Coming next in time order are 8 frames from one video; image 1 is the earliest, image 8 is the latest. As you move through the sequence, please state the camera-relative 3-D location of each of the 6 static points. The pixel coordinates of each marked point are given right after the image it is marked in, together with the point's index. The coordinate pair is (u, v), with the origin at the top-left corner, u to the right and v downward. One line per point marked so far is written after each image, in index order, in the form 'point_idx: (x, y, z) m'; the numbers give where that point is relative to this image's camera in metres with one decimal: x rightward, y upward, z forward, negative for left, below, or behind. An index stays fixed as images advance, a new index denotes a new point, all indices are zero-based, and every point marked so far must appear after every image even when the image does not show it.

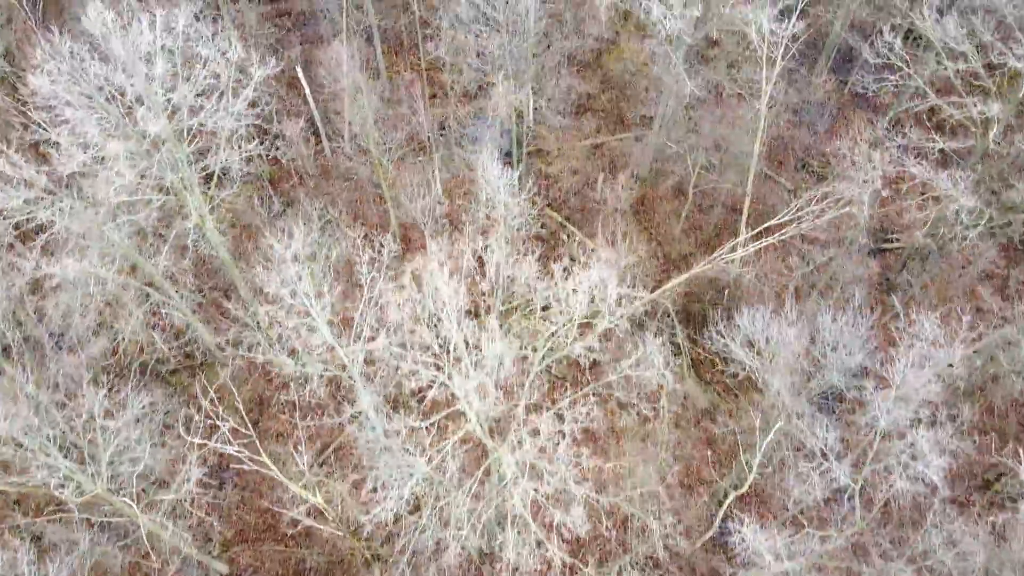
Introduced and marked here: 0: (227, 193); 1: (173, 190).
0: (-5.7, +1.9, +19.9) m
1: (-6.8, +1.9, +19.9) m
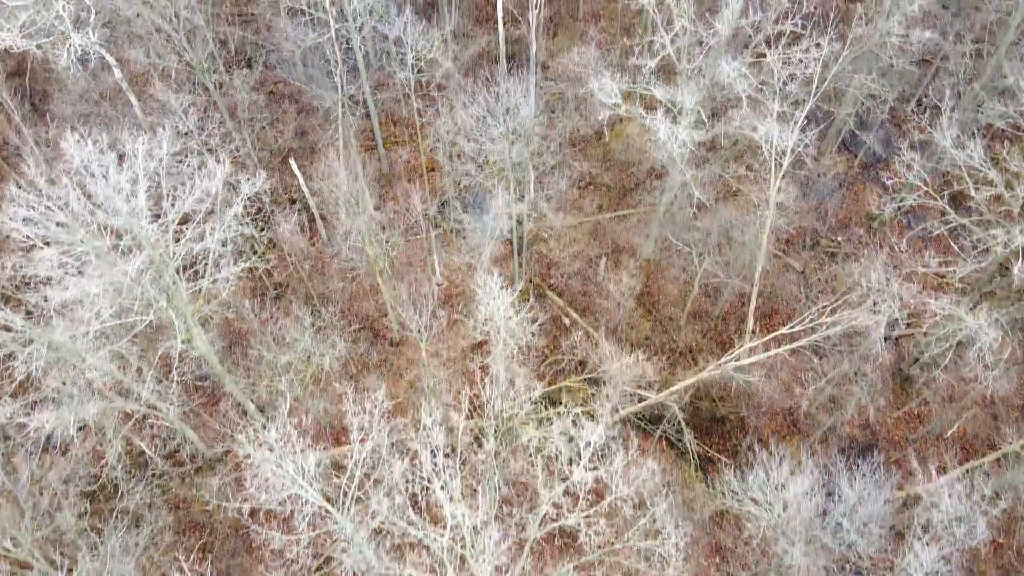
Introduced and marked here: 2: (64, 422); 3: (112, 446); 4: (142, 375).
0: (-5.7, -0.5, +19.1) m
1: (-6.8, -0.4, +19.1) m
2: (-8.1, -2.4, +17.7) m
3: (-7.6, -3.0, +18.7) m
4: (-7.5, -1.8, +20.0) m
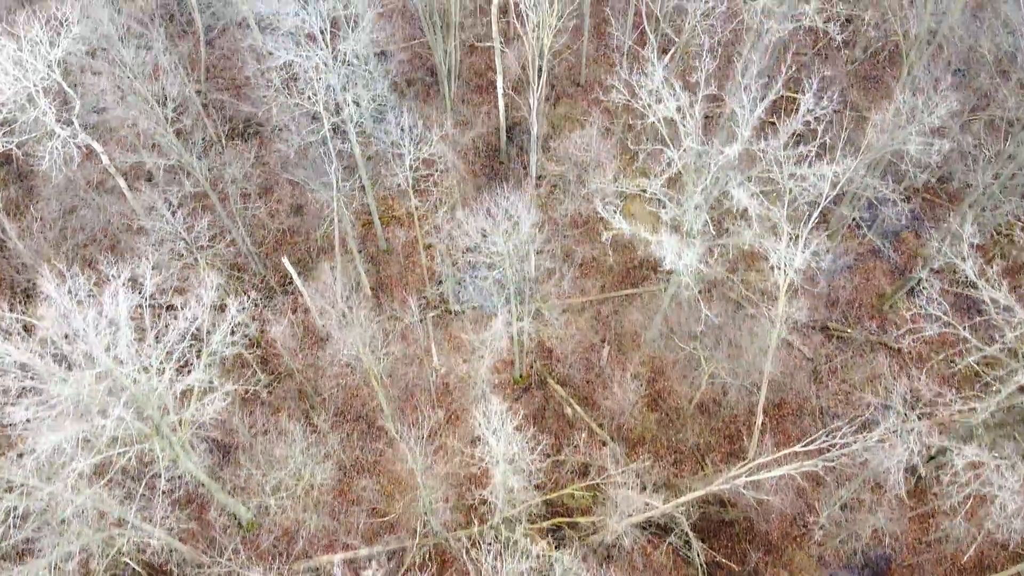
0: (-5.7, -2.9, +18.2) m
1: (-6.8, -2.8, +18.3) m
2: (-8.1, -4.8, +16.9) m
3: (-7.6, -5.4, +17.9) m
4: (-7.5, -4.2, +19.2) m
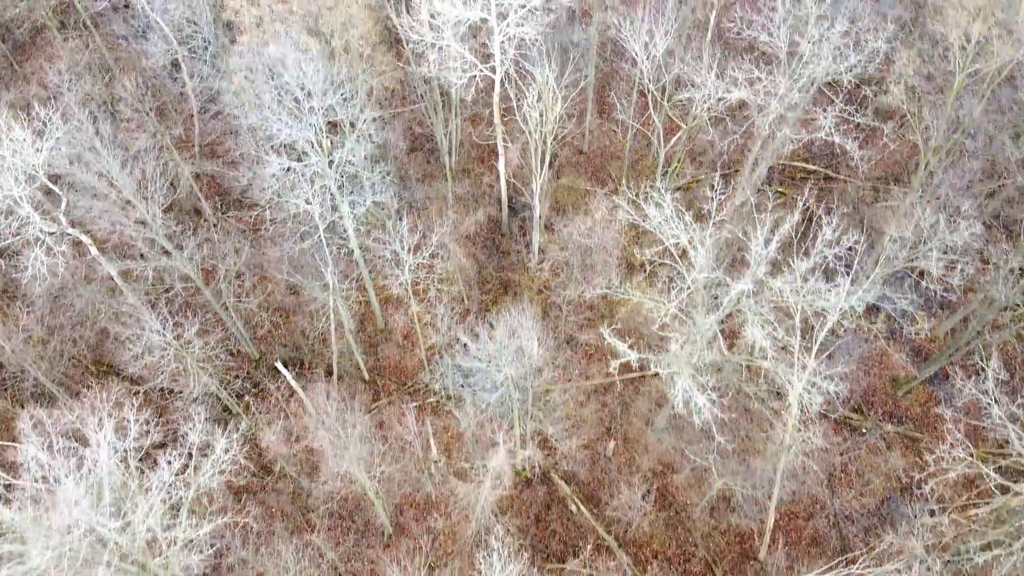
0: (-5.7, -5.3, +17.4) m
1: (-6.8, -5.2, +17.5) m
2: (-8.0, -7.2, +16.1) m
3: (-7.6, -7.8, +17.0) m
4: (-7.5, -6.6, +18.3) m
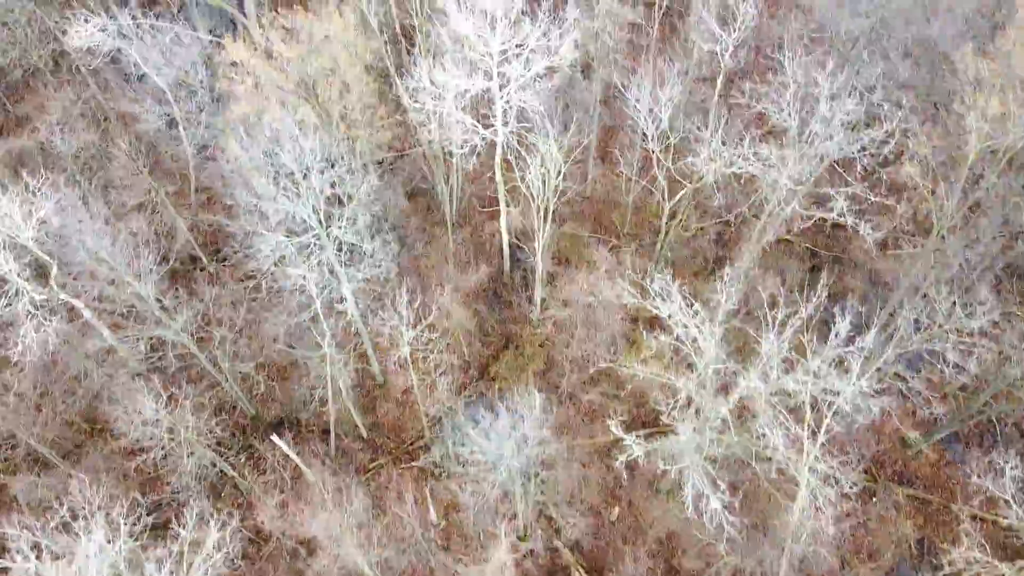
0: (-5.7, -6.9, +16.9) m
1: (-6.7, -6.8, +16.9) m
2: (-8.0, -8.8, +15.6) m
3: (-7.5, -9.4, +16.5) m
4: (-7.4, -8.2, +17.8) m
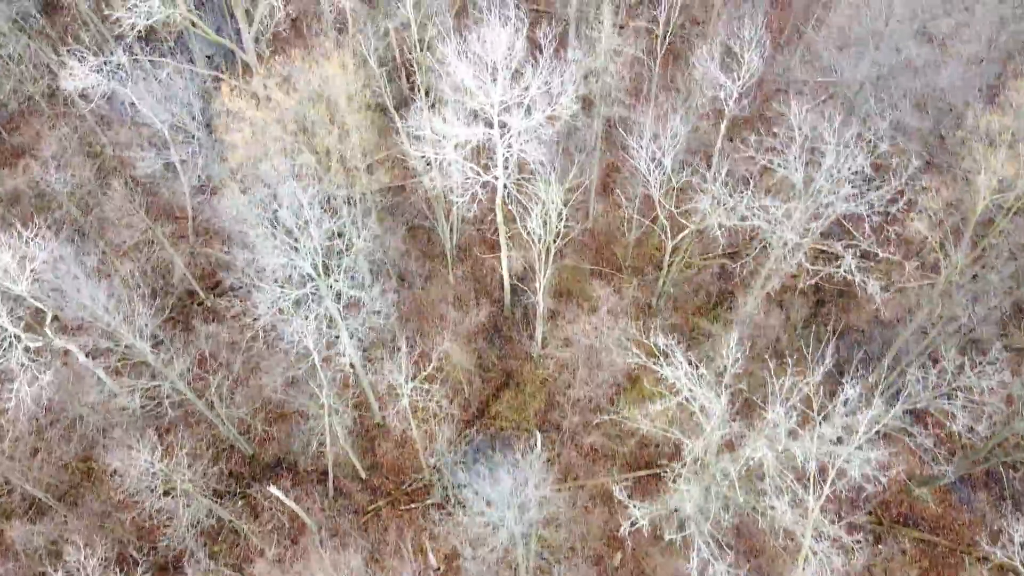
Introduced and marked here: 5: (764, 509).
0: (-5.6, -8.0, +16.6) m
1: (-6.7, -7.9, +16.6) m
2: (-7.9, -9.9, +15.3) m
3: (-7.5, -10.5, +16.2) m
4: (-7.4, -9.2, +17.5) m
5: (+4.8, -4.1, +18.3) m
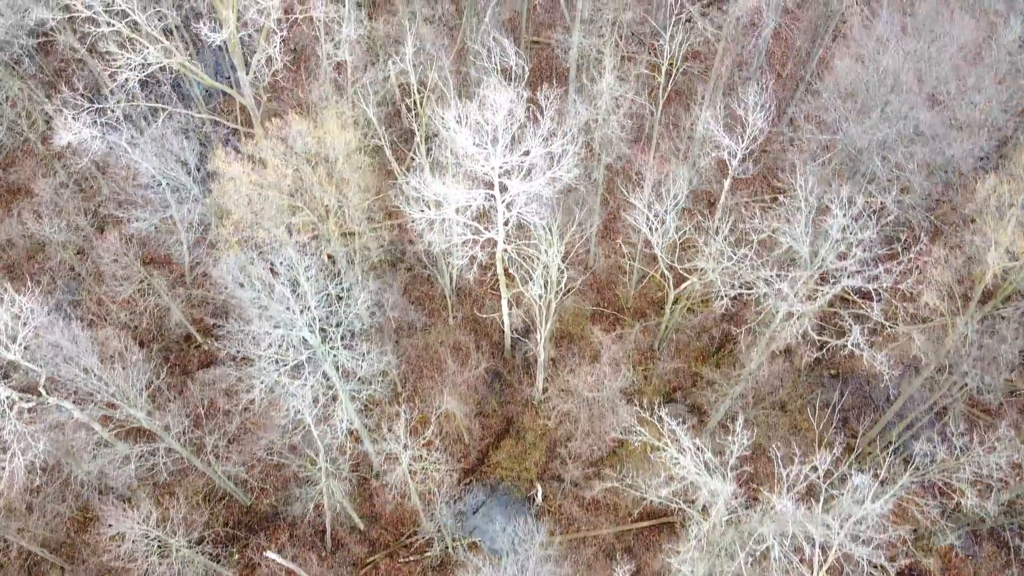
0: (-5.6, -9.3, +16.3) m
1: (-6.7, -9.2, +16.3) m
2: (-7.9, -11.2, +15.0) m
3: (-7.5, -11.8, +15.9) m
4: (-7.4, -10.6, +17.2) m
5: (+4.8, -5.4, +18.0) m
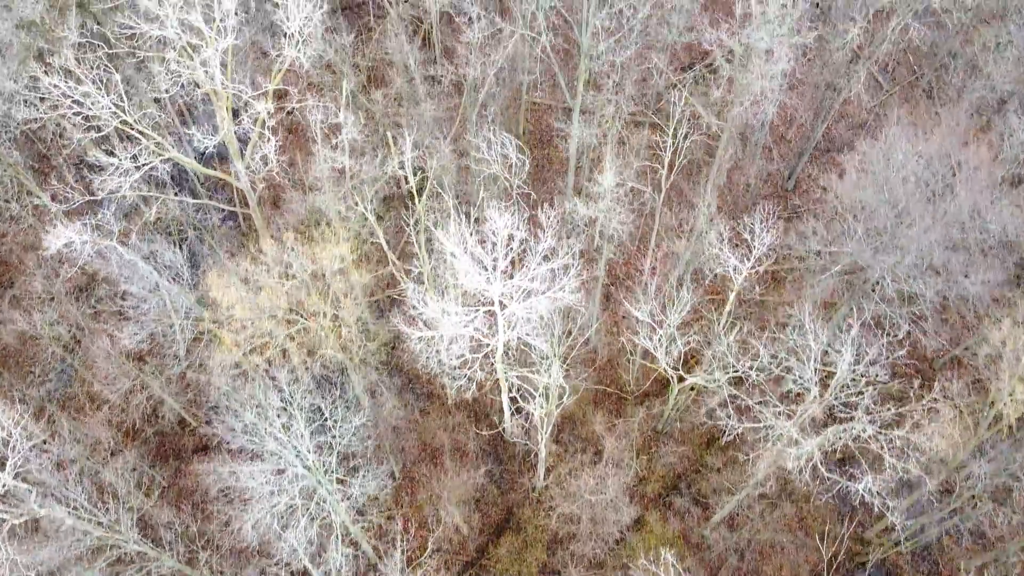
0: (-5.6, -11.8, +15.7) m
1: (-6.7, -11.8, +15.8) m
2: (-7.9, -13.8, +14.4) m
3: (-7.5, -14.3, +15.4) m
4: (-7.4, -13.1, +16.7) m
5: (+4.8, -8.0, +17.5) m
